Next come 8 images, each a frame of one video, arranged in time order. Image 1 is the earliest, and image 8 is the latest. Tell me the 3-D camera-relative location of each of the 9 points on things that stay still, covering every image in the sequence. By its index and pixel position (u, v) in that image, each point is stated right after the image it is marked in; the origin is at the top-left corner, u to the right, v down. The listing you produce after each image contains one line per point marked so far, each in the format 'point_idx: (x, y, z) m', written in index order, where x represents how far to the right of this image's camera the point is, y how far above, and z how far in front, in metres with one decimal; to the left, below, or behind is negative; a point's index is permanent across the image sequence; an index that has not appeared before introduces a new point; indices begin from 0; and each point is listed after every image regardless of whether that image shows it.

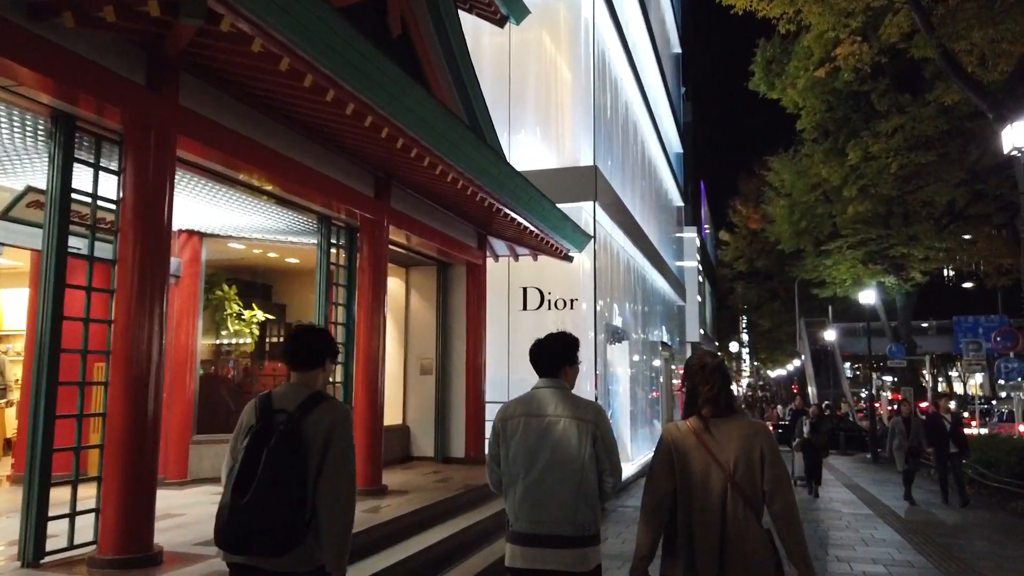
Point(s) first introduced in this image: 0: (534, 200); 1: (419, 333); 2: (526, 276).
0: (+0.4, +1.2, +10.6) m
1: (-1.5, -0.7, +11.8) m
2: (+0.2, +0.3, +13.7) m
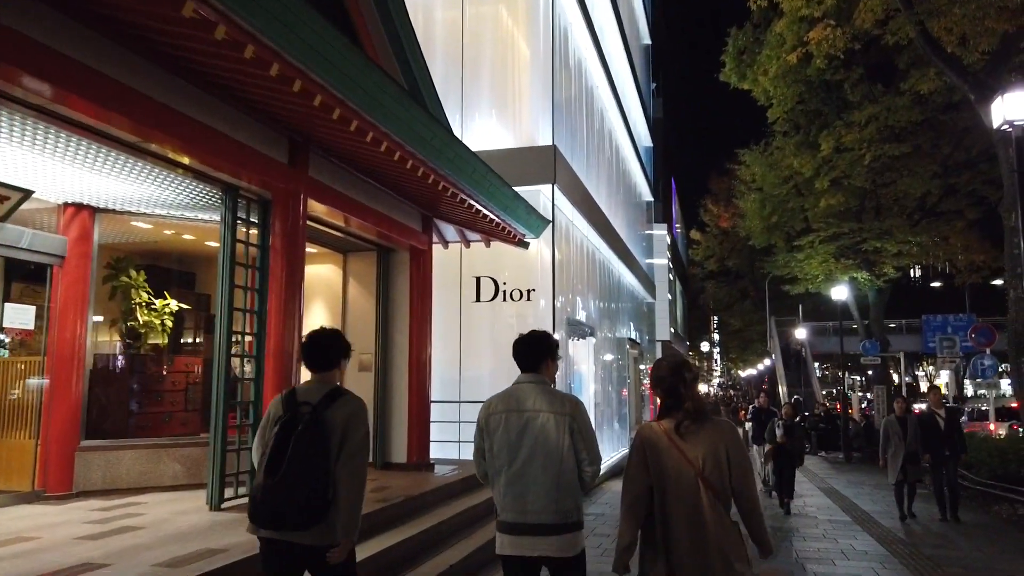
0: (-0.3, +1.3, +9.6) m
1: (-2.2, -0.5, +10.6) m
2: (-0.6, +0.4, +12.6) m
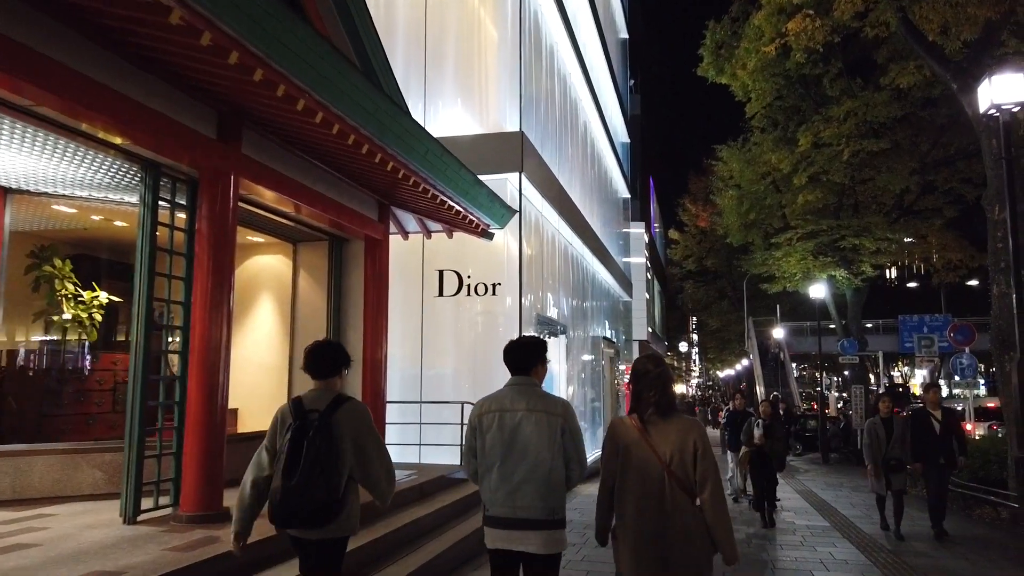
0: (-0.8, +1.4, +8.9) m
1: (-2.7, -0.4, +9.9) m
2: (-1.1, +0.5, +12.0) m
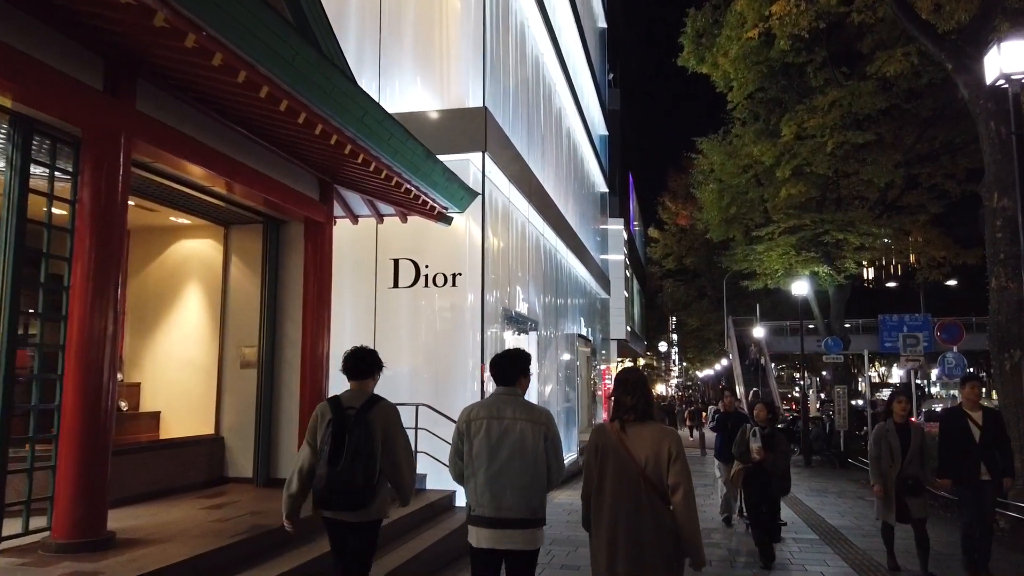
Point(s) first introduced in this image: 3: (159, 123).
0: (-1.2, +1.6, +7.9) m
1: (-3.2, -0.3, +8.9) m
2: (-1.7, +0.6, +10.9) m
3: (-2.9, +1.4, +6.2) m
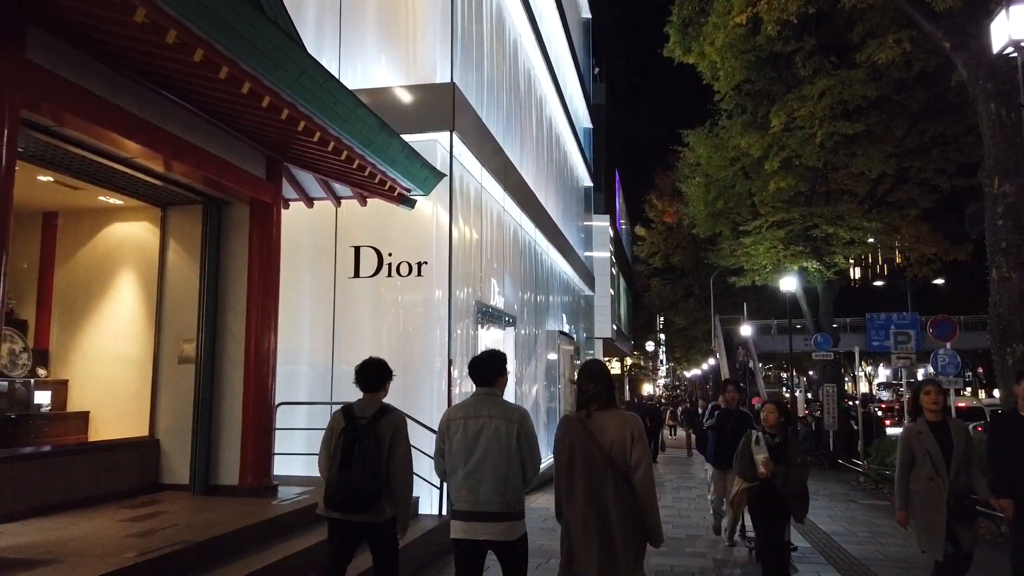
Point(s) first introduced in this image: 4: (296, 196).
0: (-1.6, +1.7, +7.1) m
1: (-3.6, -0.2, +8.0) m
2: (-2.1, +0.8, +10.1) m
3: (-3.2, +1.5, +5.4) m
4: (-2.7, +1.1, +9.3) m
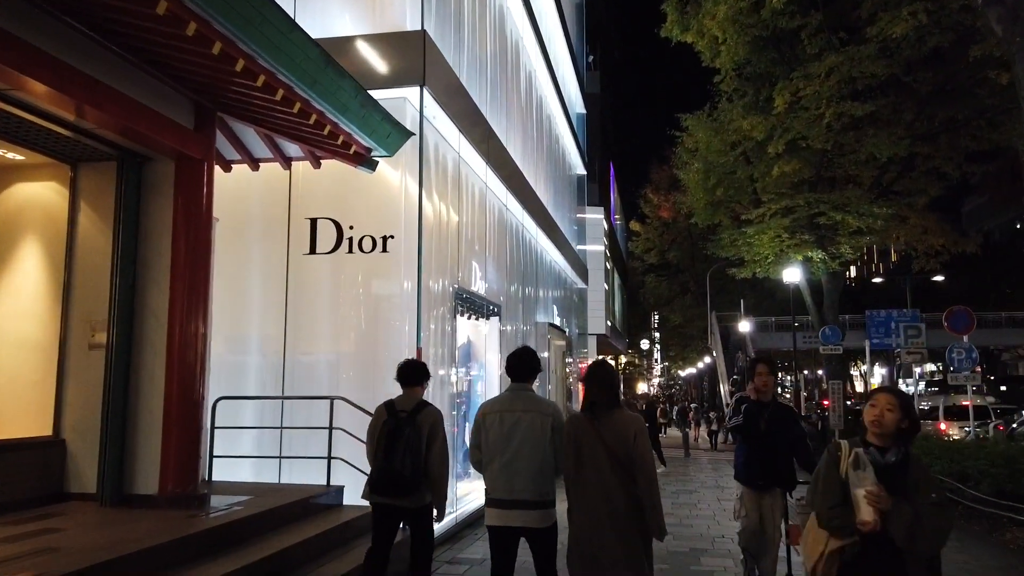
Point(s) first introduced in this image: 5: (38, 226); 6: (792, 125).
0: (-1.8, +2.0, +5.8) m
1: (-3.8, +0.1, +6.8) m
2: (-2.3, +1.0, +8.9) m
3: (-3.4, +1.8, +4.1) m
4: (-2.9, +1.4, +8.0) m
5: (-4.4, +0.6, +6.9) m
6: (+7.4, +4.3, +20.0) m
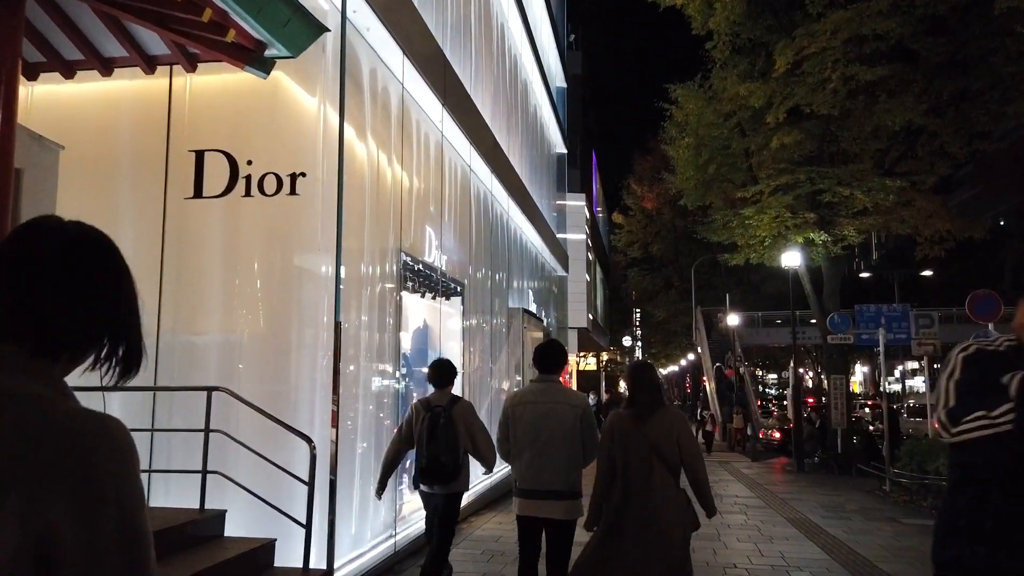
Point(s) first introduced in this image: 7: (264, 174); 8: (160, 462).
0: (-2.1, +2.3, +3.7) m
1: (-4.1, +0.5, +4.6) m
2: (-2.7, +1.4, +6.7) m
3: (-3.7, +2.1, +1.9) m
4: (-3.3, +1.8, +5.9) m
5: (-4.7, +0.9, +4.7) m
6: (+6.7, +4.7, +18.1) m
7: (-2.1, +1.0, +6.6) m
8: (-3.0, -1.5, +6.4) m
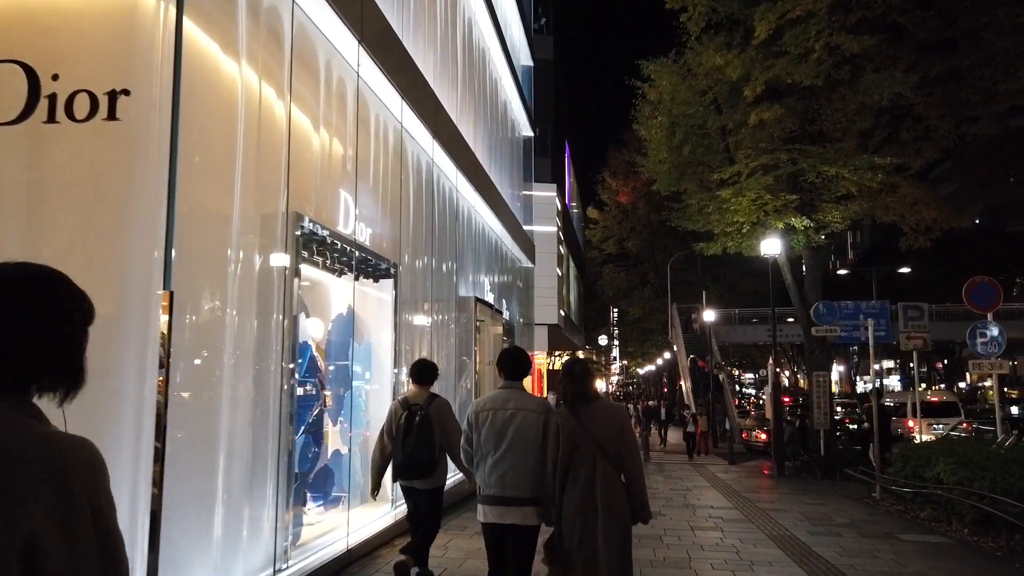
0: (-2.7, +2.6, +2.0) m
1: (-4.7, +0.7, +2.9) m
2: (-3.3, +1.7, +5.0) m
3: (-4.2, +2.4, +0.2) m
4: (-3.9, +2.0, +4.2) m
5: (-5.3, +1.2, +3.0) m
6: (+5.7, +4.9, +16.7) m
7: (-2.8, +1.2, +5.0) m
8: (-3.6, -1.2, +4.7) m
